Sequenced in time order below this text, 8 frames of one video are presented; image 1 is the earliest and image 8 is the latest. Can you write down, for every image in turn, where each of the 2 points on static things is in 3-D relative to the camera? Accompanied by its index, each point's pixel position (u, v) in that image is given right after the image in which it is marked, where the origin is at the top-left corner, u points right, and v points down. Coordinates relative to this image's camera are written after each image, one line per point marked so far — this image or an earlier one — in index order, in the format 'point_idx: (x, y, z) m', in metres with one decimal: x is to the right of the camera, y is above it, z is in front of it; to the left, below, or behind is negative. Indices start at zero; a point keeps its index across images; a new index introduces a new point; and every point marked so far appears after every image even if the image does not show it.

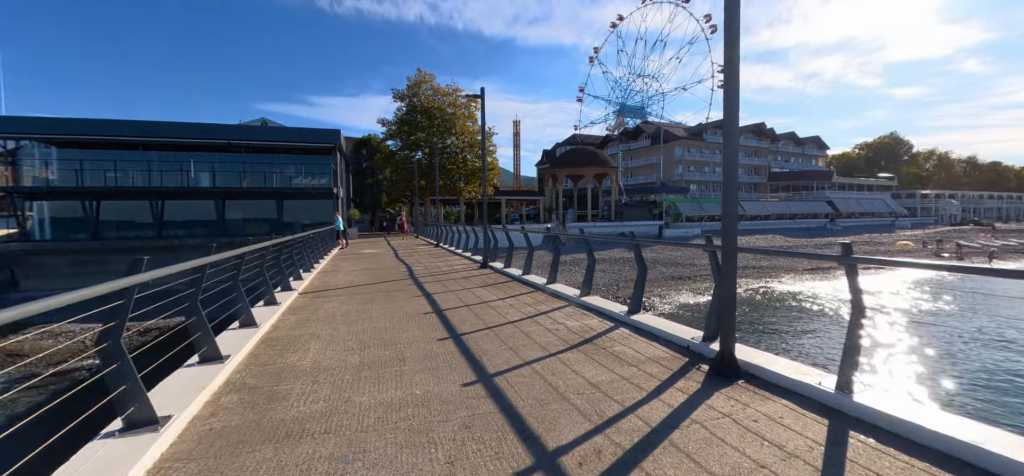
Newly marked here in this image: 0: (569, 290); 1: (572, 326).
0: (+0.9, -0.8, +6.2) m
1: (+0.7, -1.0, +4.4) m
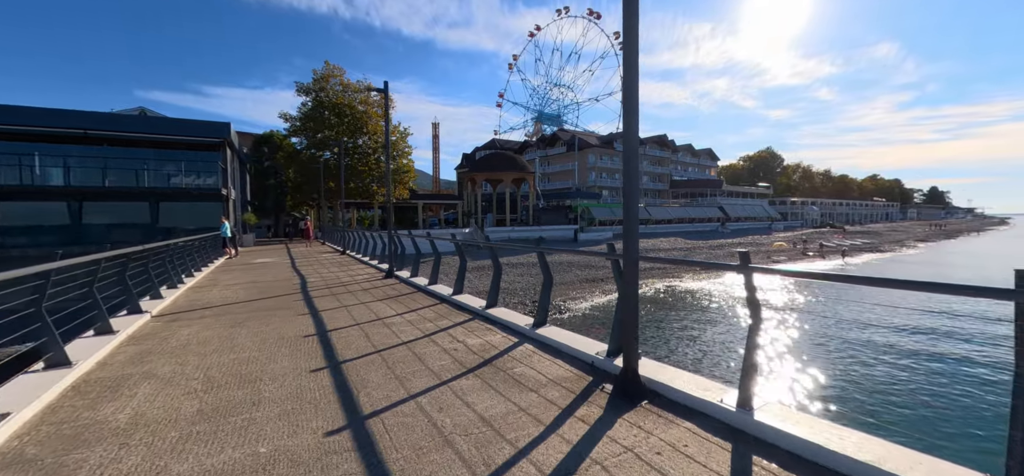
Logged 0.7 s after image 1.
0: (-0.5, -0.9, +5.8) m
1: (-0.4, -1.1, +4.0) m
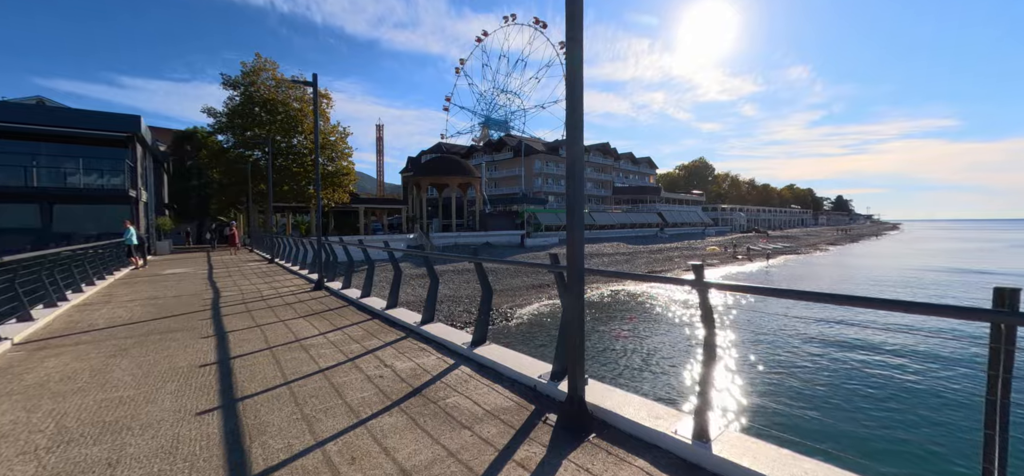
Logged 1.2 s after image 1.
0: (-1.3, -1.0, +5.2) m
1: (-1.0, -1.1, +3.5) m
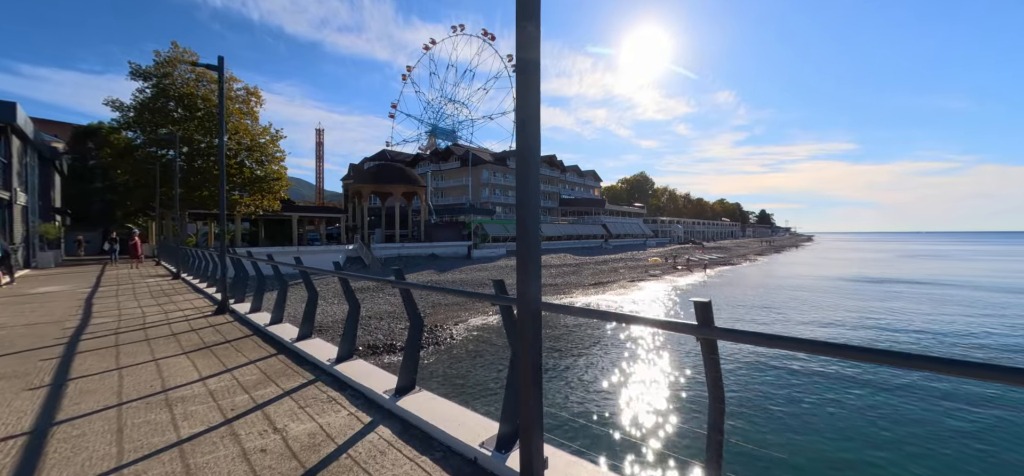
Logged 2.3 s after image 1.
0: (-1.9, -1.2, +4.3) m
1: (-1.4, -1.3, +2.6) m
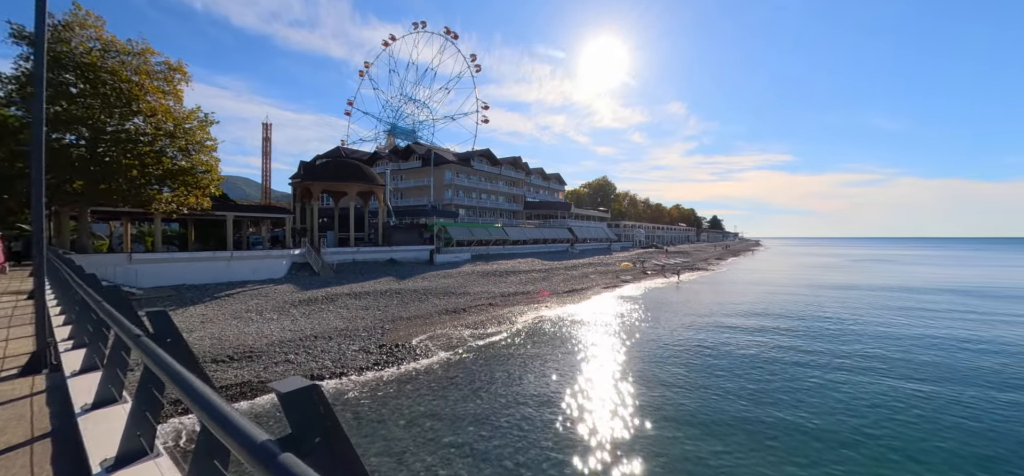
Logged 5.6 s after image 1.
0: (-1.6, -1.2, +2.0) m
1: (-0.8, -1.3, +0.3) m
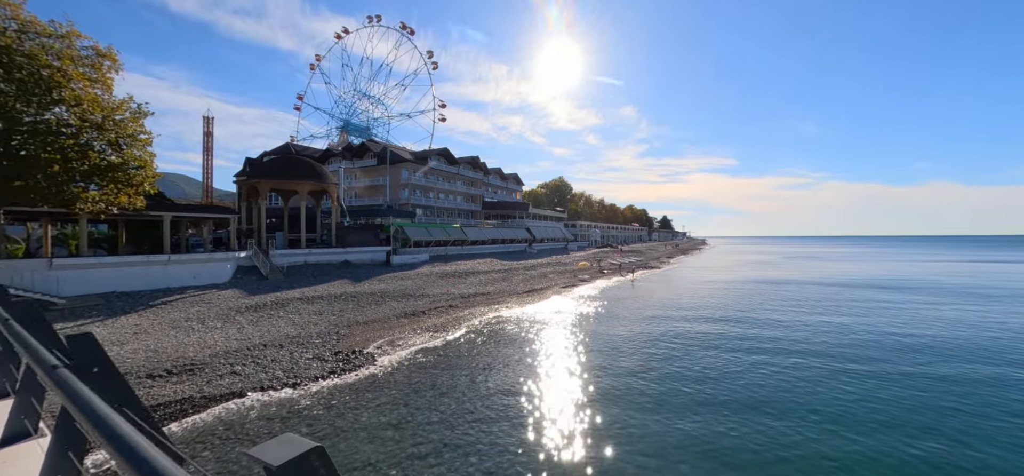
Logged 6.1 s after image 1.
0: (-1.6, -1.3, +1.8) m
1: (-0.7, -1.4, +0.3) m
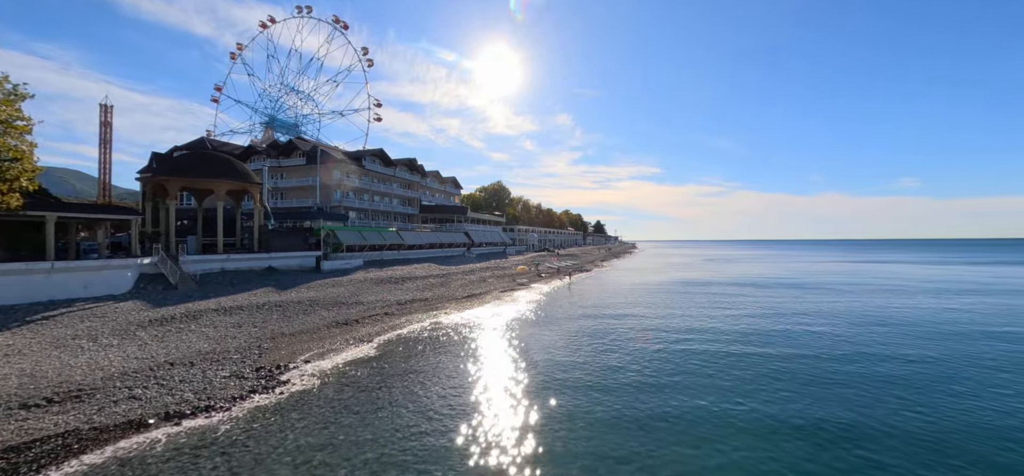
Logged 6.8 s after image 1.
0: (-1.7, -1.4, +1.6) m
1: (-0.6, -1.4, +0.2) m
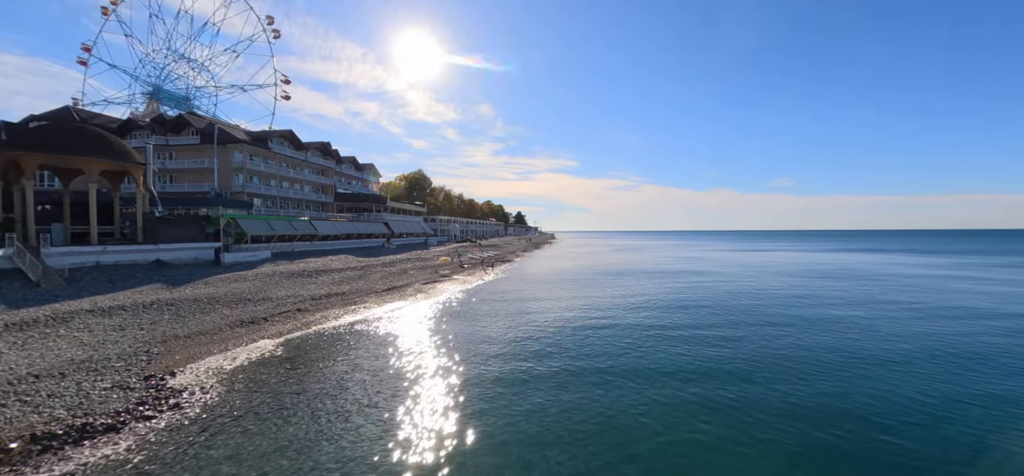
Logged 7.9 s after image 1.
0: (-1.6, -1.3, +1.4) m
1: (-0.2, -1.4, +0.2) m
